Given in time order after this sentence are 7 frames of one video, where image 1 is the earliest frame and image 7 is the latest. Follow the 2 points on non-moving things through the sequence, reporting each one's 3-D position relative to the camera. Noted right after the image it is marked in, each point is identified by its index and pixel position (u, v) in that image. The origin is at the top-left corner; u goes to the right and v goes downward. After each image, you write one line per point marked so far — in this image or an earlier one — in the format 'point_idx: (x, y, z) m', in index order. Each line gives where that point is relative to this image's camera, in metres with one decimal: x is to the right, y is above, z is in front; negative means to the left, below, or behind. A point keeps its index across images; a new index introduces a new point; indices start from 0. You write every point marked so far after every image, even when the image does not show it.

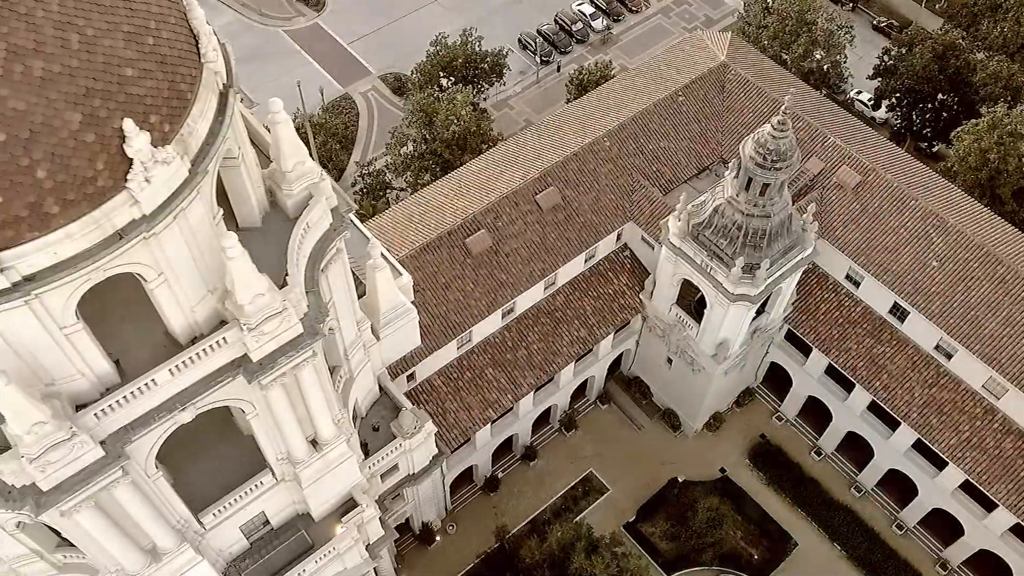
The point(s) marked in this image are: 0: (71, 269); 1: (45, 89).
0: (-9.6, +0.4, +18.5) m
1: (-9.2, +4.0, +16.9) m
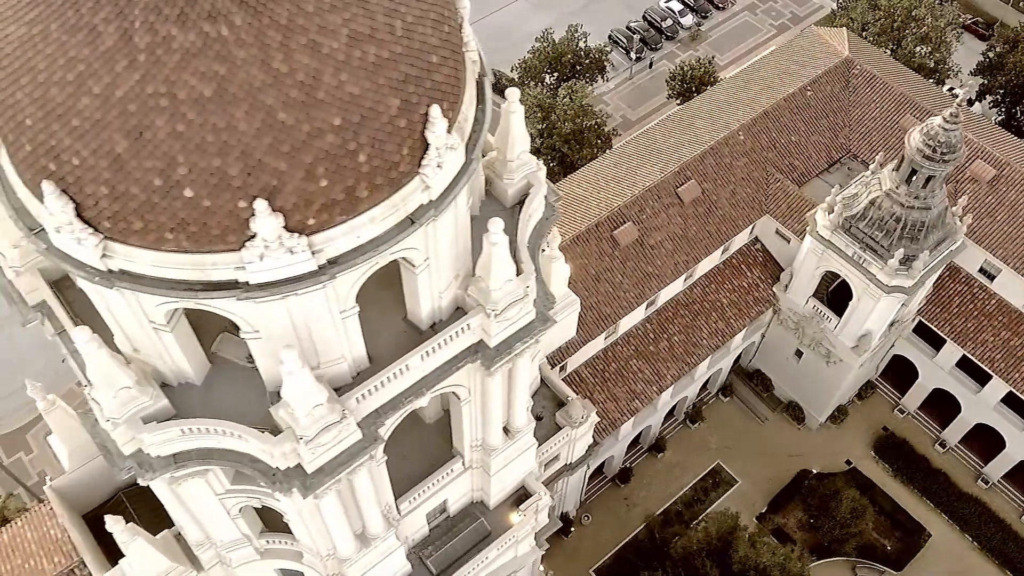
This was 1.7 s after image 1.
0: (-3.1, +0.8, +18.8) m
1: (-2.7, +4.4, +17.2) m
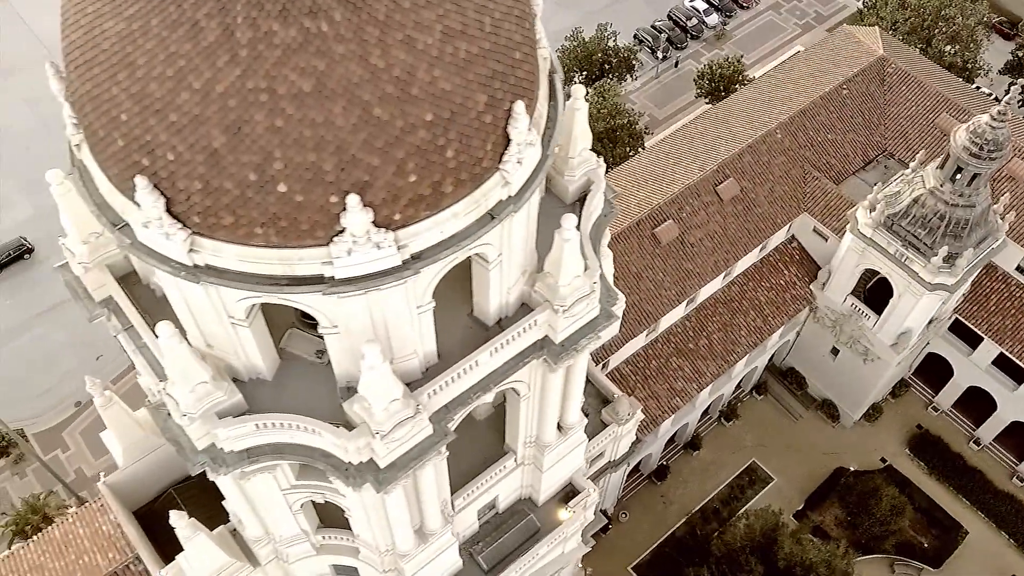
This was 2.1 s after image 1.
0: (-1.3, +0.9, +18.9) m
1: (-0.9, +4.5, +17.3) m
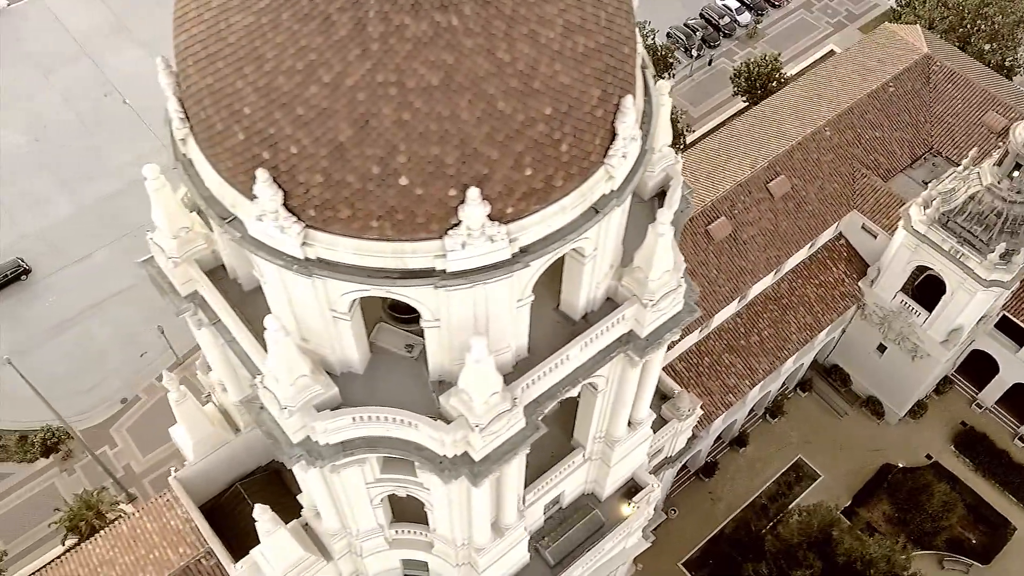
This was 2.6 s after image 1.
0: (+1.1, +1.0, +19.0) m
1: (+1.5, +4.6, +17.4) m
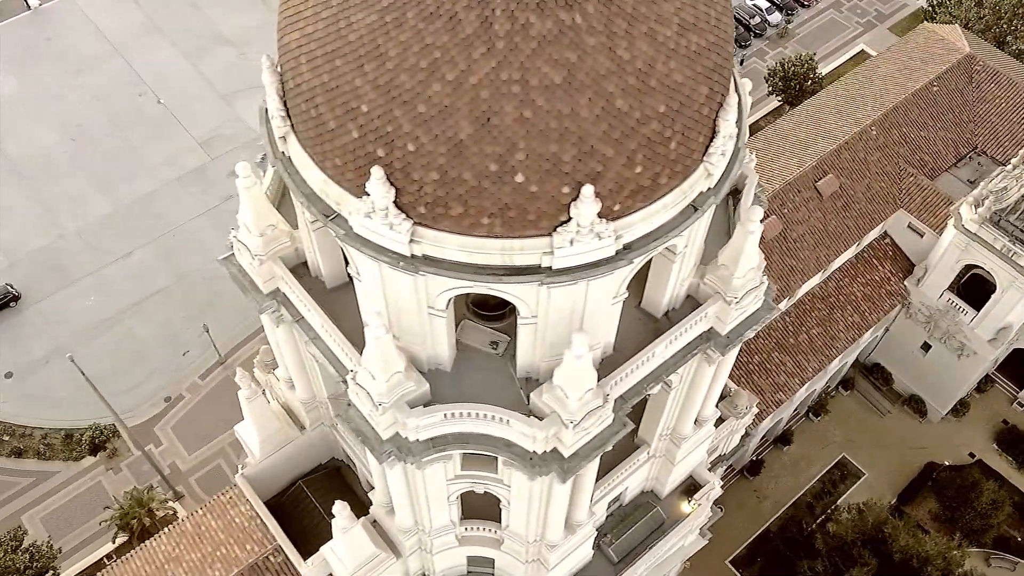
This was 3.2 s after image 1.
0: (+3.4, +1.1, +19.1) m
1: (+3.8, +4.7, +17.6) m
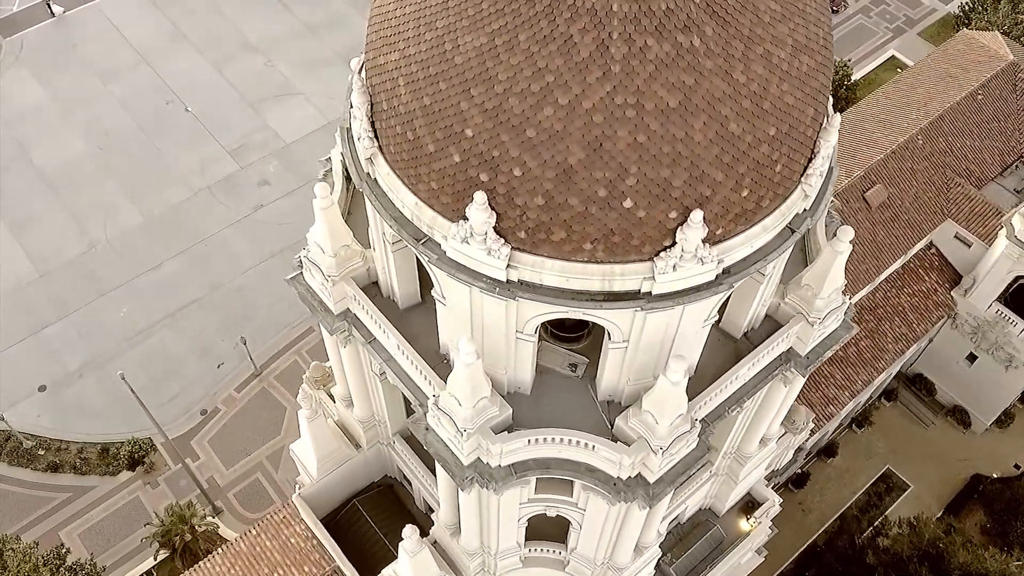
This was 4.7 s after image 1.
0: (+5.5, +0.6, +18.7) m
1: (+5.9, +4.1, +17.1) m
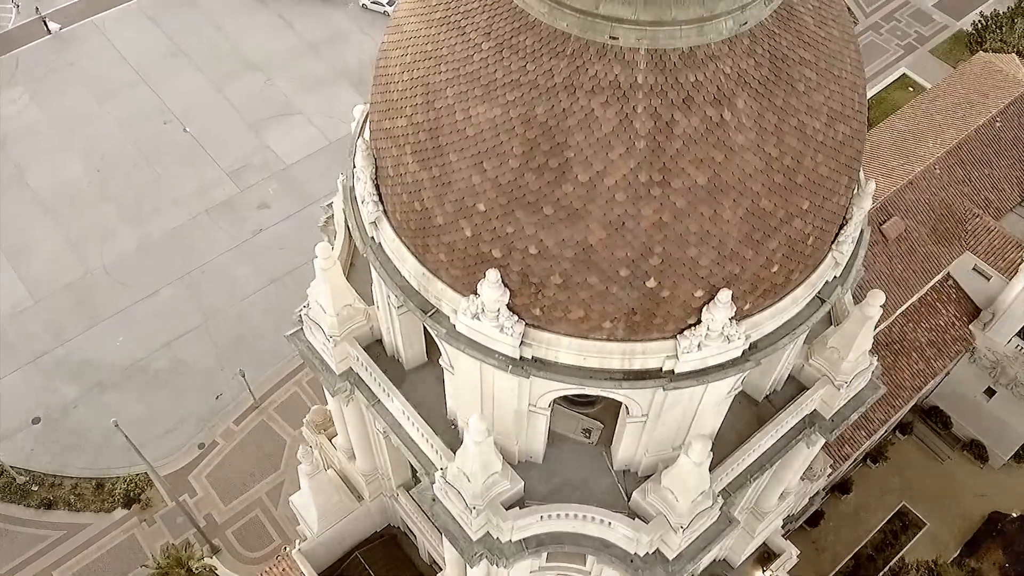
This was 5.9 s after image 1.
0: (+5.7, -1.0, +17.6) m
1: (+6.2, +2.6, +16.0) m
